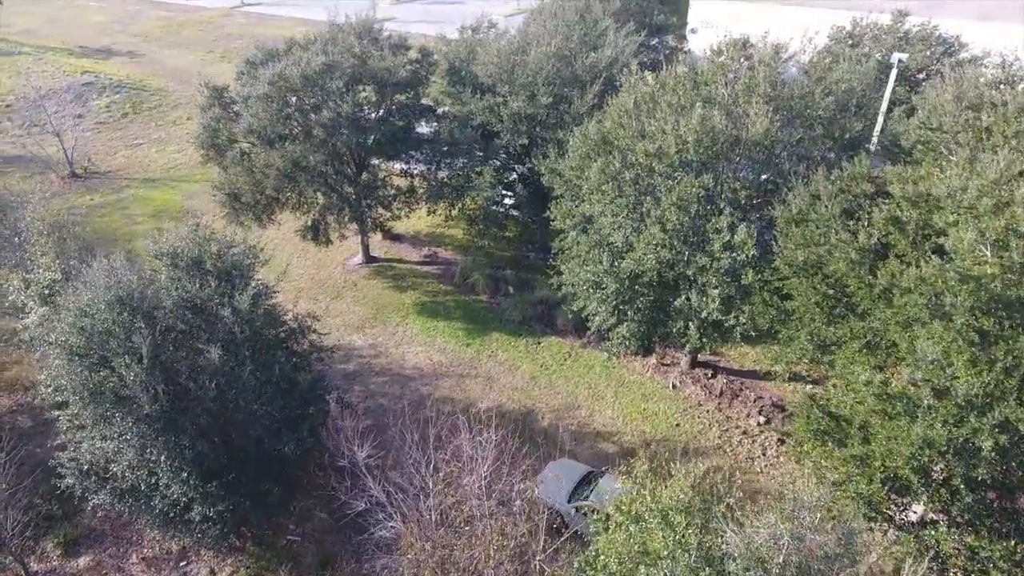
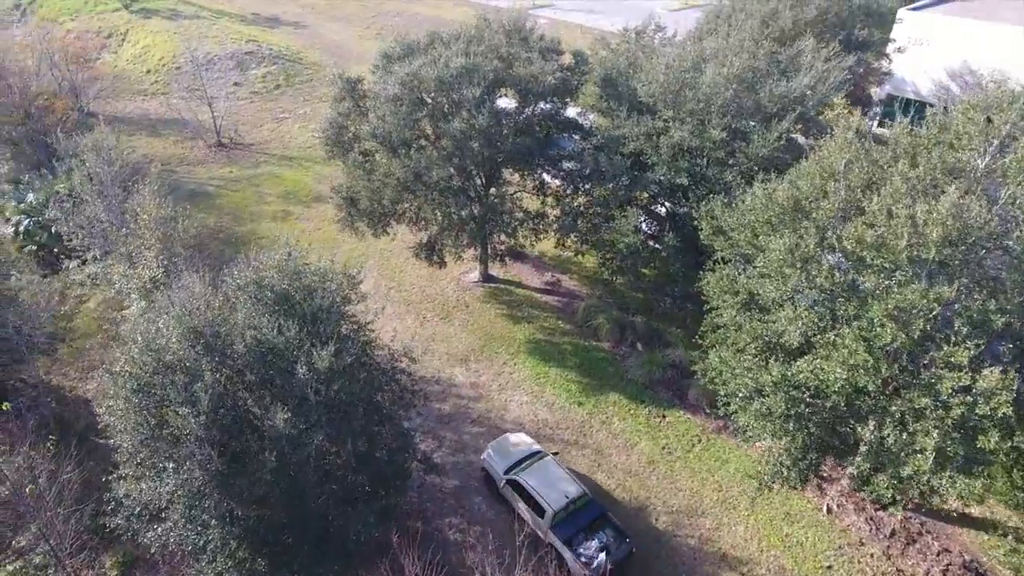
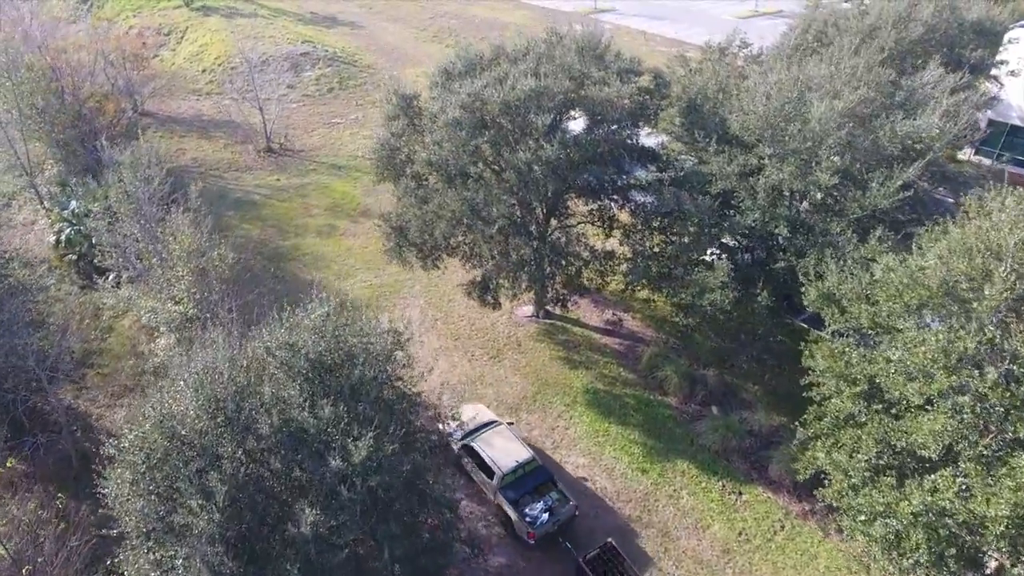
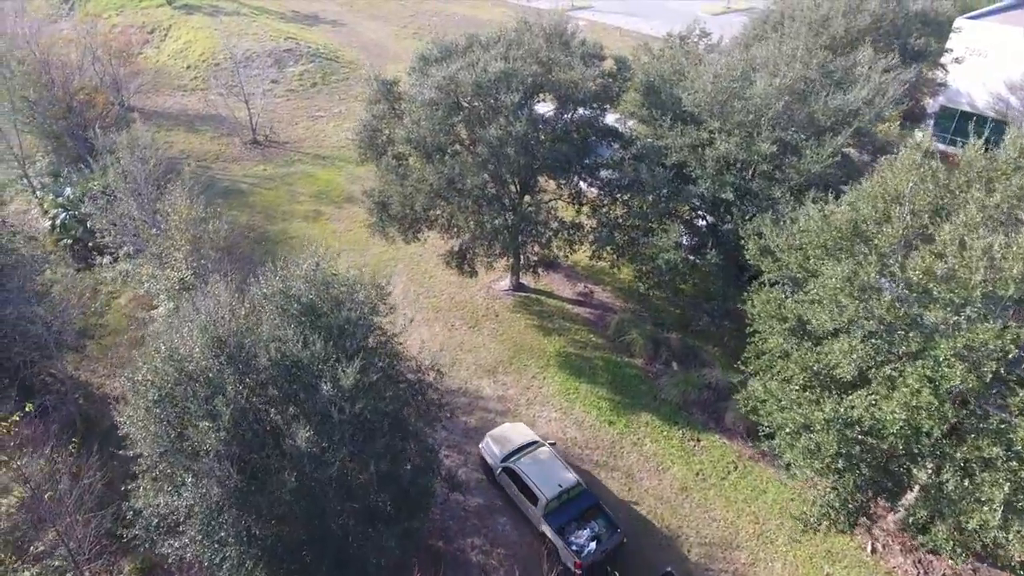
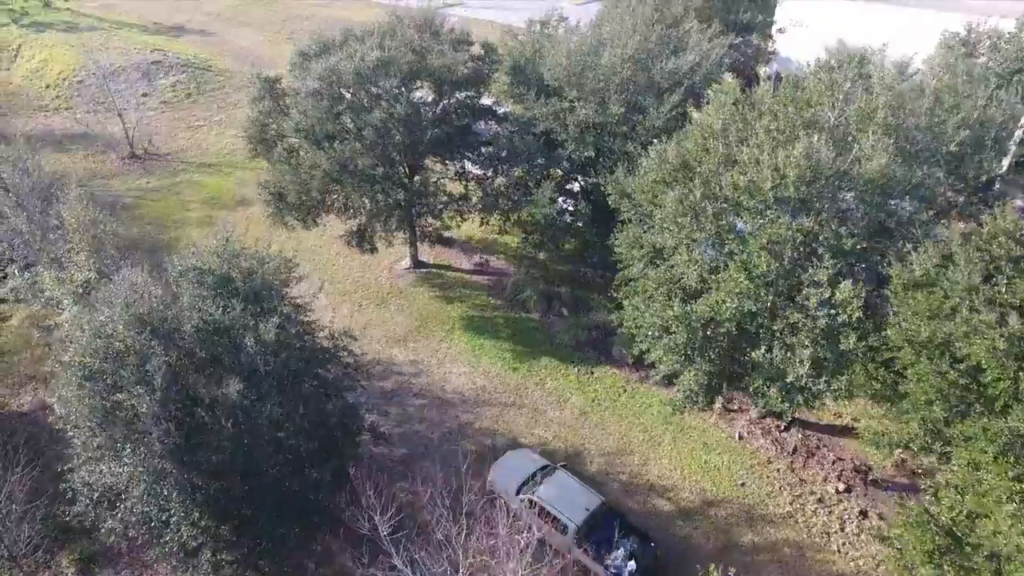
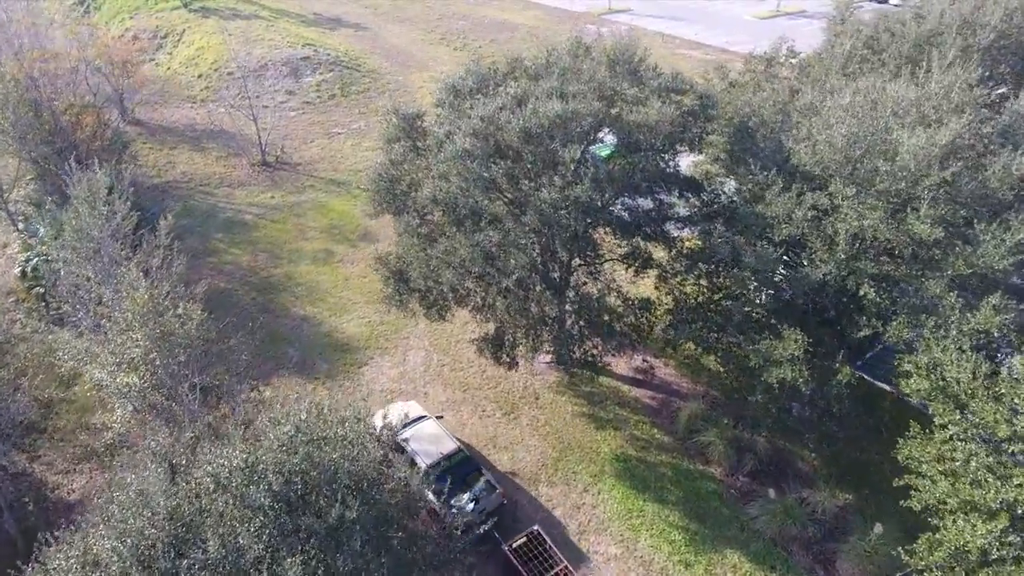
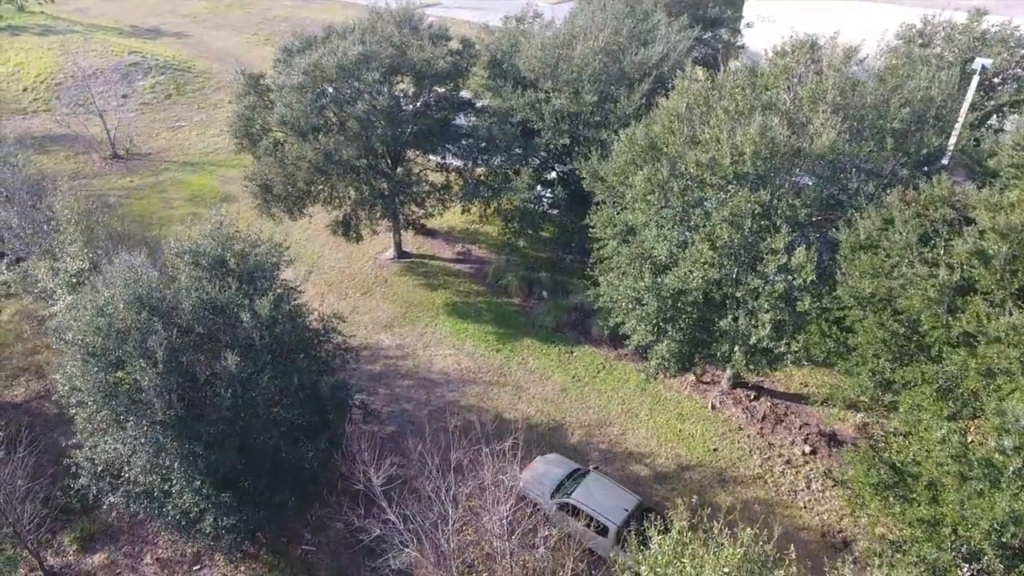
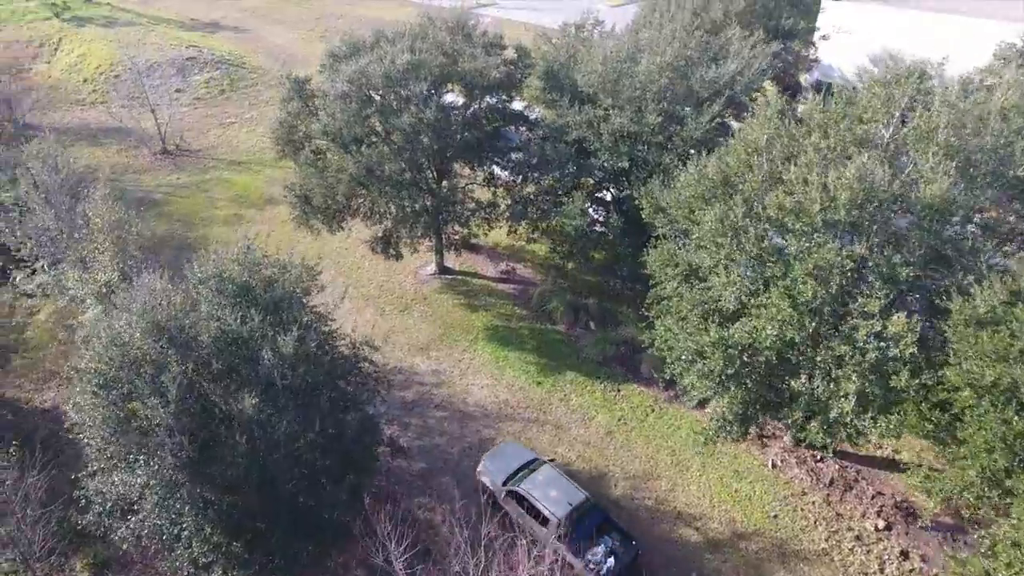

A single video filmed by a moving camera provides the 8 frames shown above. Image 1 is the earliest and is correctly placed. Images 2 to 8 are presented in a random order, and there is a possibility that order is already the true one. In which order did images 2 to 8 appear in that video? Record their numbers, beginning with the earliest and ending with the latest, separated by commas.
7, 5, 8, 2, 4, 3, 6
